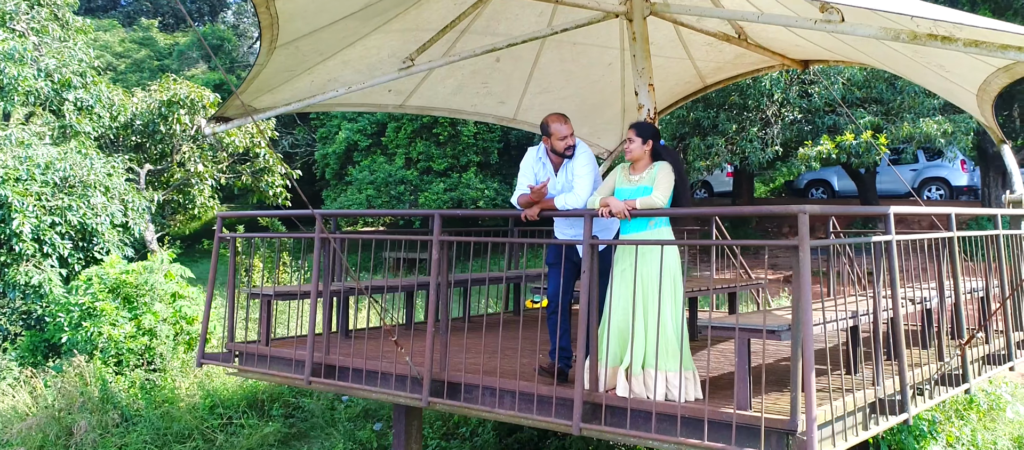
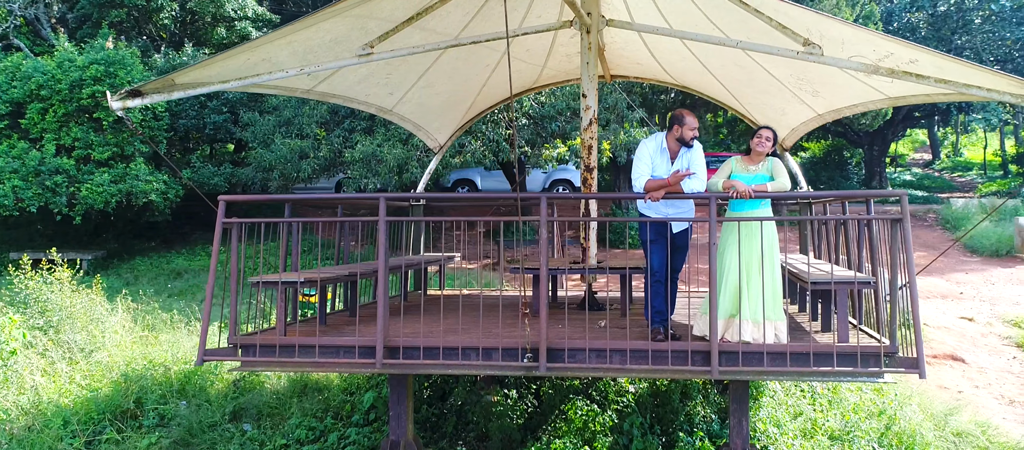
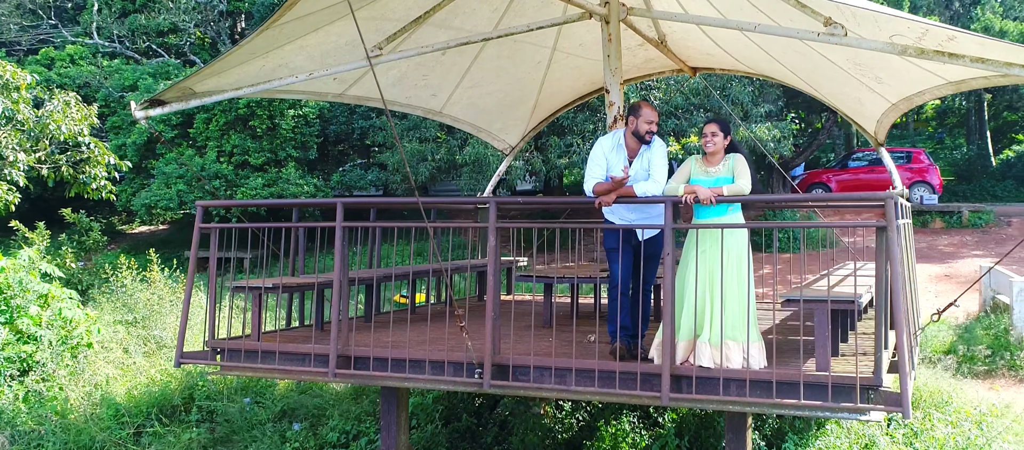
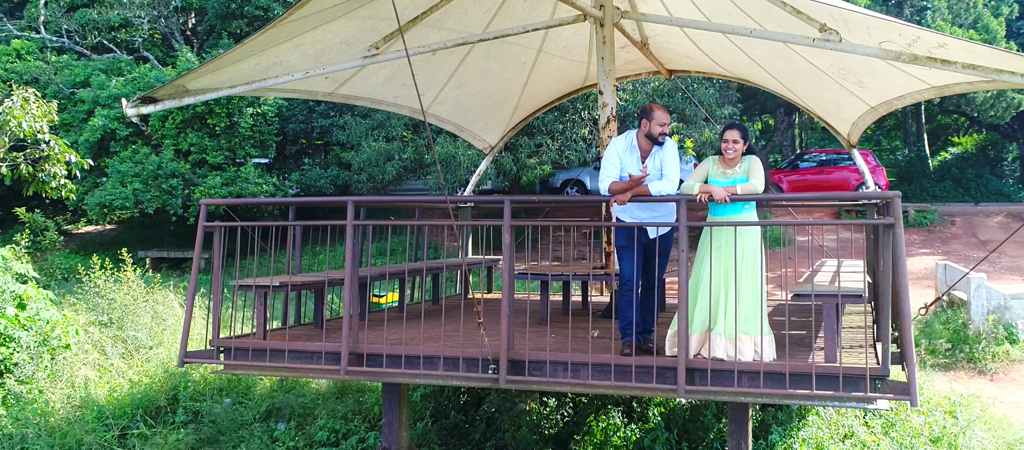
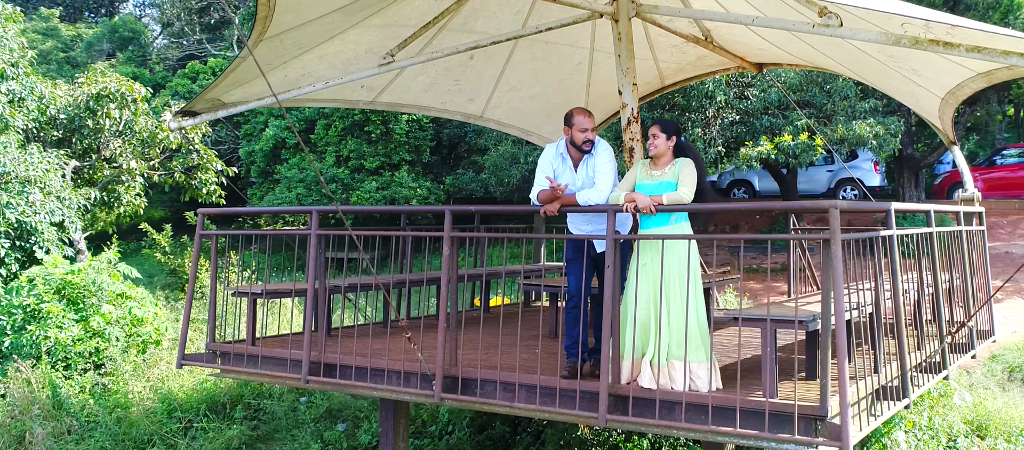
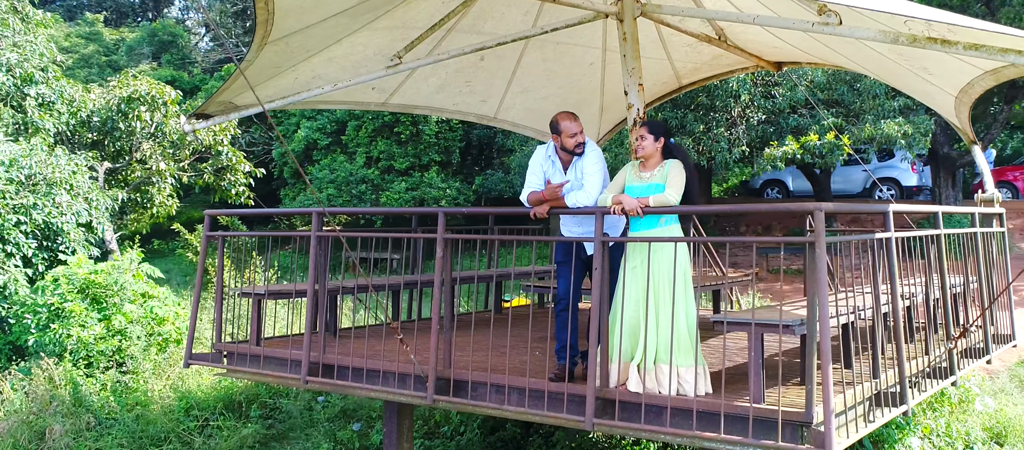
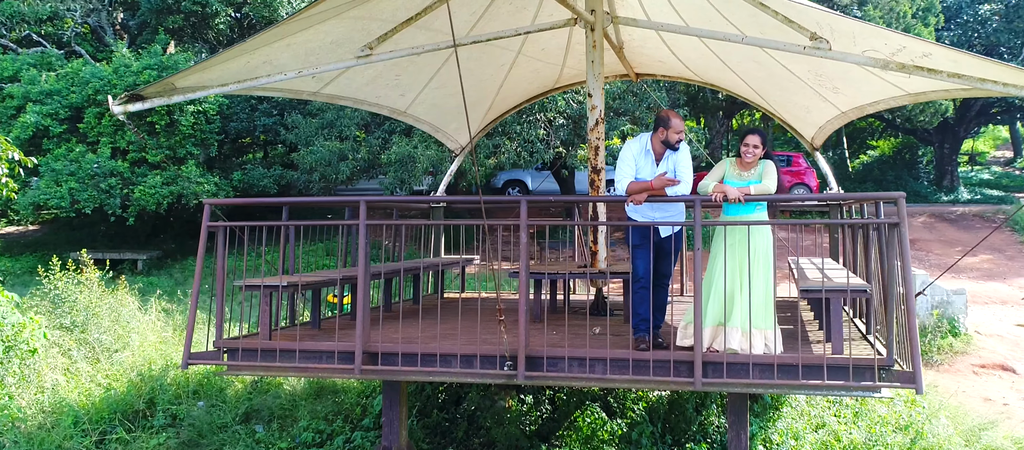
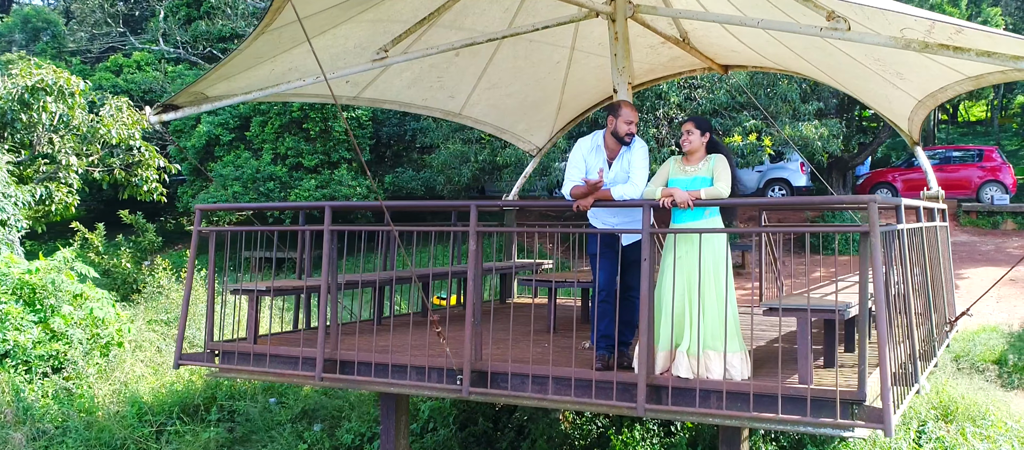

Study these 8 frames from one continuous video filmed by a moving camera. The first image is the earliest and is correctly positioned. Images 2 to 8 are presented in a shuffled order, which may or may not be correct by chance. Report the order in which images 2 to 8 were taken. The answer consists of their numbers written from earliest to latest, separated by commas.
6, 5, 8, 3, 4, 7, 2
